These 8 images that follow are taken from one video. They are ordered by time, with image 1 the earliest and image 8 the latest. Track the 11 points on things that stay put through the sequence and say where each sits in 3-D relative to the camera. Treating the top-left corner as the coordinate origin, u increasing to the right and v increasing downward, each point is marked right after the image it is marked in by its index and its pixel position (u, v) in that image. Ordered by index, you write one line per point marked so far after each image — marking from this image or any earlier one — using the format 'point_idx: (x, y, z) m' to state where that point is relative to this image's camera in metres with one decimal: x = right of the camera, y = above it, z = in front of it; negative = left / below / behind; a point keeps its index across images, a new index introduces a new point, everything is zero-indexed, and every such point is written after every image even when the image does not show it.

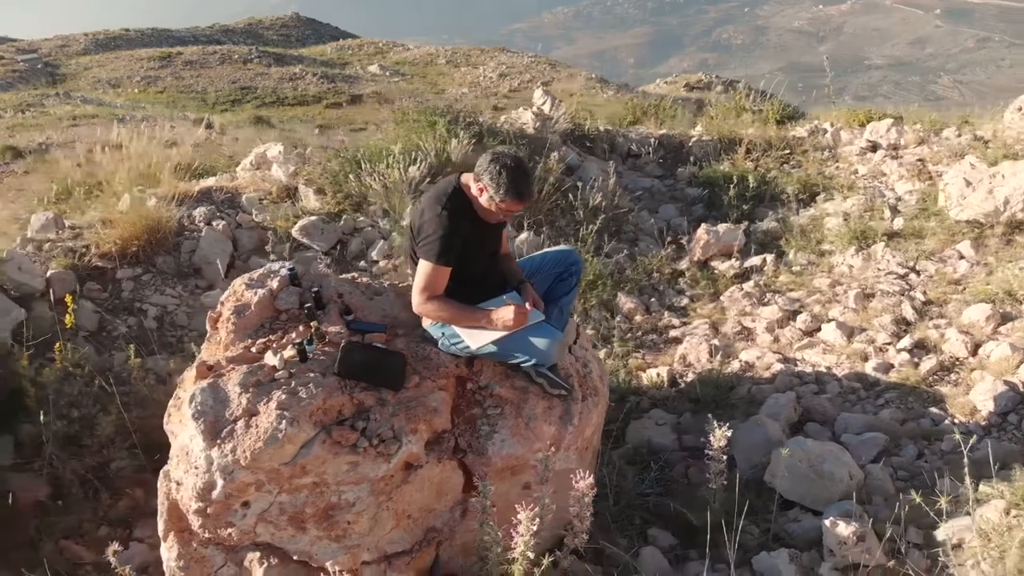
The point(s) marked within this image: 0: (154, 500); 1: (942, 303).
0: (-1.6, -0.9, +3.7) m
1: (+2.1, -0.1, +4.2) m
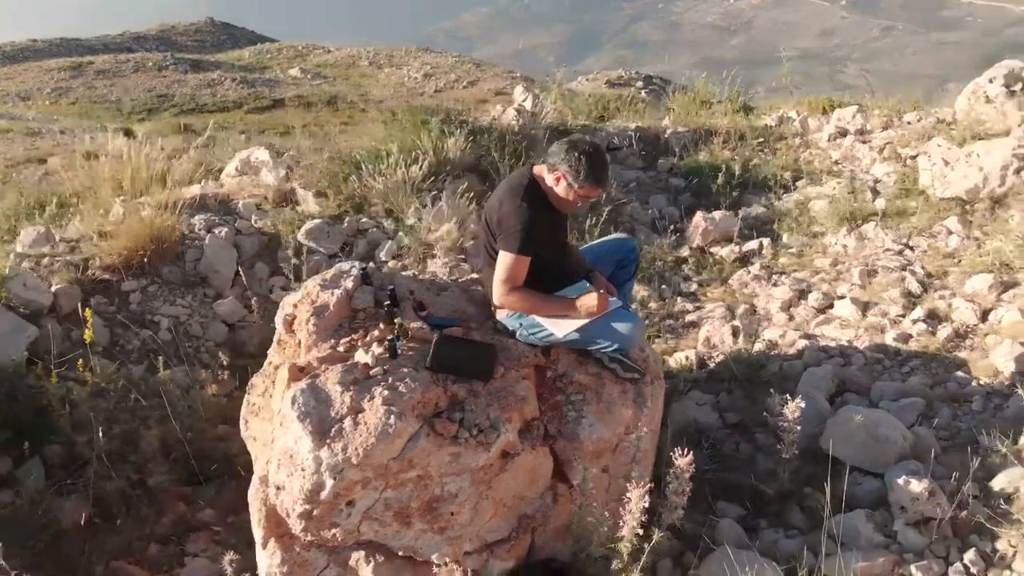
0: (-1.3, -1.0, +3.6) m
1: (+2.3, +0.1, +4.4) m
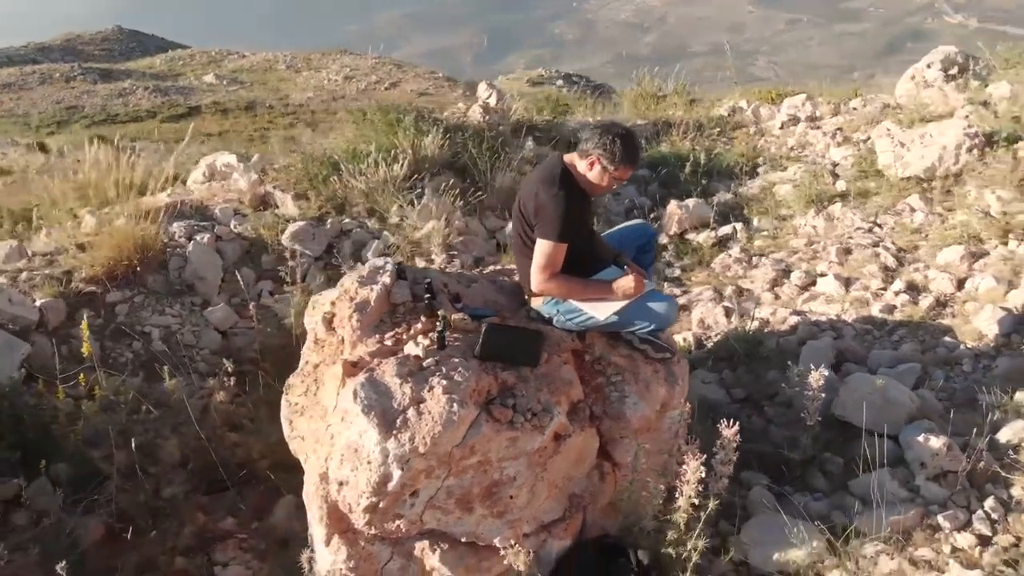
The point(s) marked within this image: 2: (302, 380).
0: (-1.2, -1.0, +3.6) m
1: (+2.2, +0.2, +4.7) m
2: (-0.7, -0.3, +3.0) m
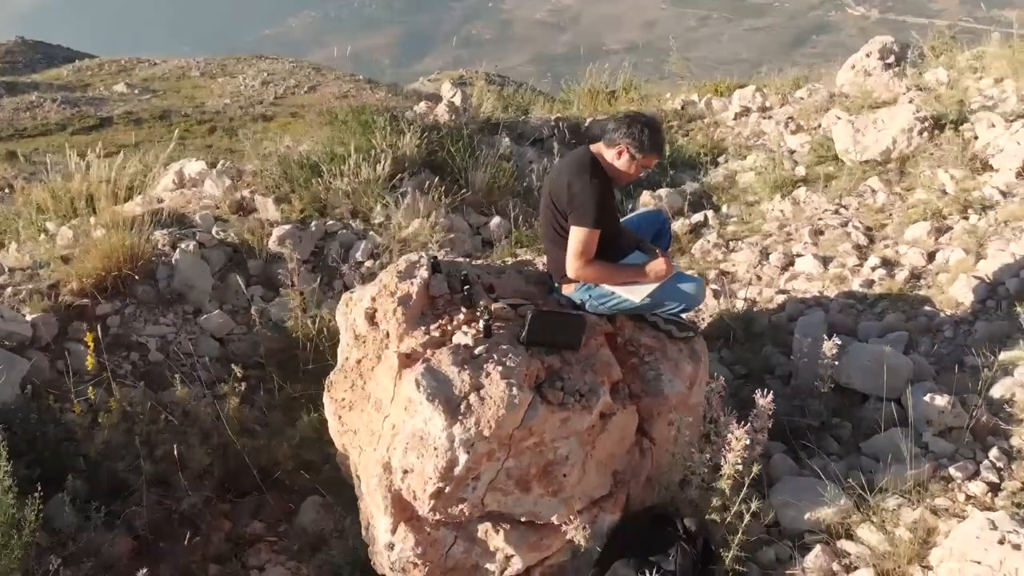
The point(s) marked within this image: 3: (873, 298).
0: (-1.1, -1.0, +3.6) m
1: (+2.2, +0.3, +5.0) m
2: (-0.6, -0.3, +3.0) m
3: (+1.9, 0.0, +4.4) m
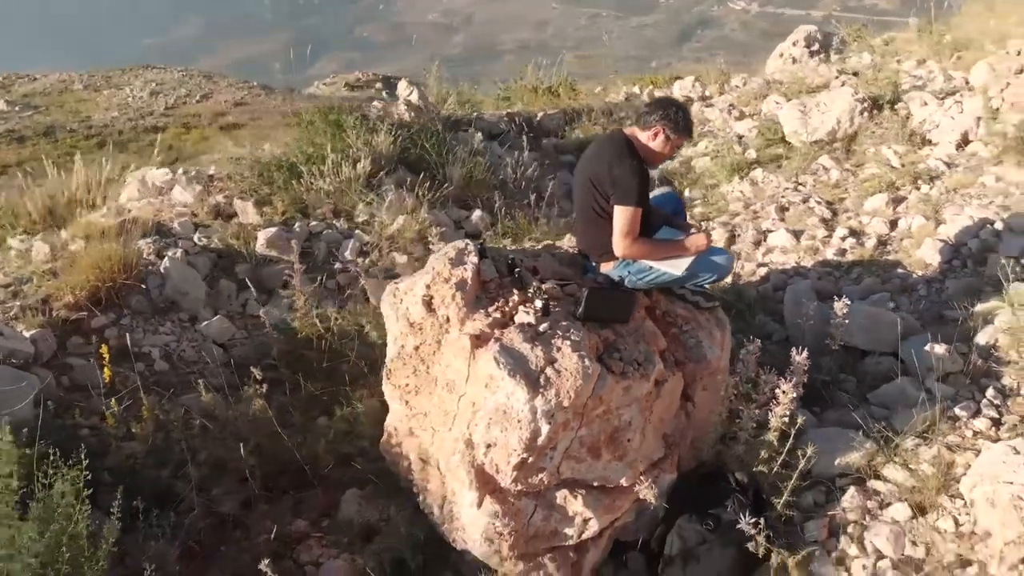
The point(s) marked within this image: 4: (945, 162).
0: (-0.9, -1.0, +3.6) m
1: (+2.1, +0.5, +5.4) m
2: (-0.4, -0.3, +3.1) m
3: (+1.9, +0.1, +4.7) m
4: (+2.7, +0.8, +5.4) m
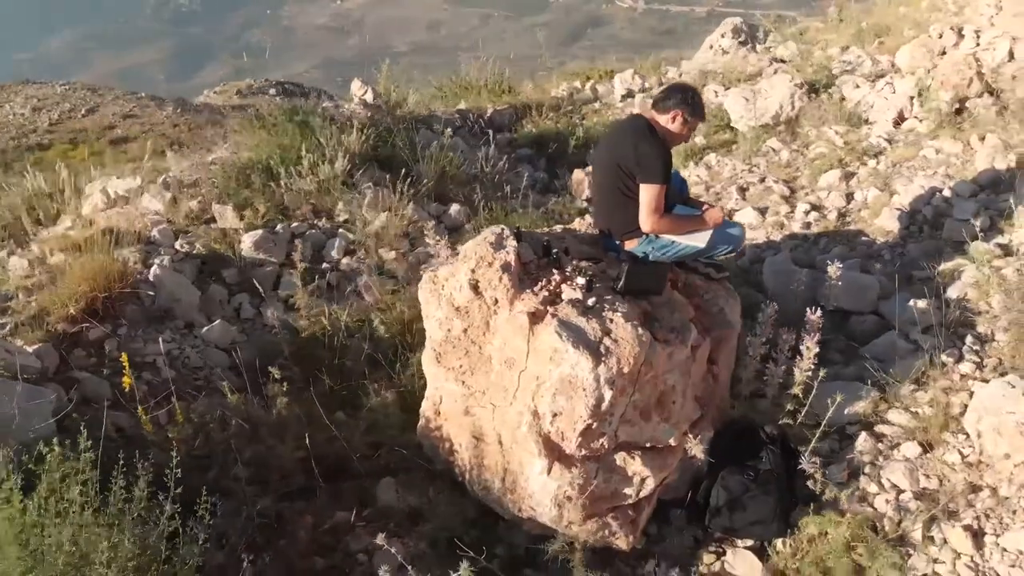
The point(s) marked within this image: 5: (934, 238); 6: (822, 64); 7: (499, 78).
0: (-0.8, -1.0, +3.6) m
1: (+1.9, +0.7, +5.8) m
2: (-0.2, -0.2, +3.2) m
3: (+1.8, +0.3, +5.1) m
4: (+2.6, +1.0, +5.8) m
5: (+2.3, +0.3, +4.7) m
6: (+2.6, +1.9, +7.1) m
7: (-0.1, +2.2, +8.9) m
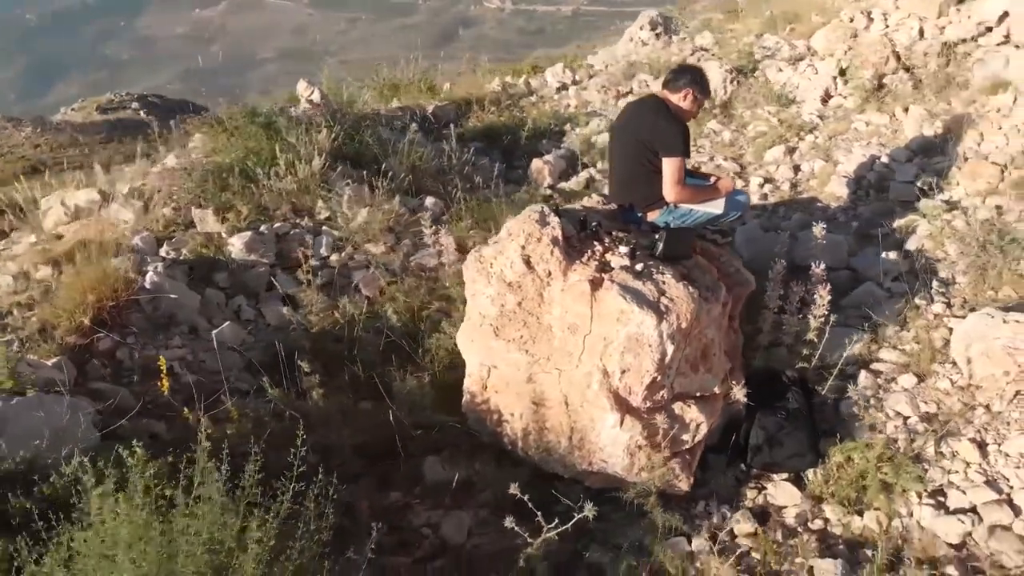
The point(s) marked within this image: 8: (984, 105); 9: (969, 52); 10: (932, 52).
0: (-0.5, -0.9, +3.7) m
1: (+1.7, +1.0, +6.2) m
2: (0.0, -0.1, +3.4) m
3: (+1.7, +0.5, +5.5) m
4: (+2.3, +1.3, +6.4) m
5: (+2.3, +0.5, +5.2) m
6: (+2.1, +2.1, +7.6) m
7: (-0.9, +2.2, +9.1) m
8: (+3.1, +1.2, +5.7) m
9: (+3.3, +1.7, +6.1) m
10: (+3.1, +1.7, +6.3) m
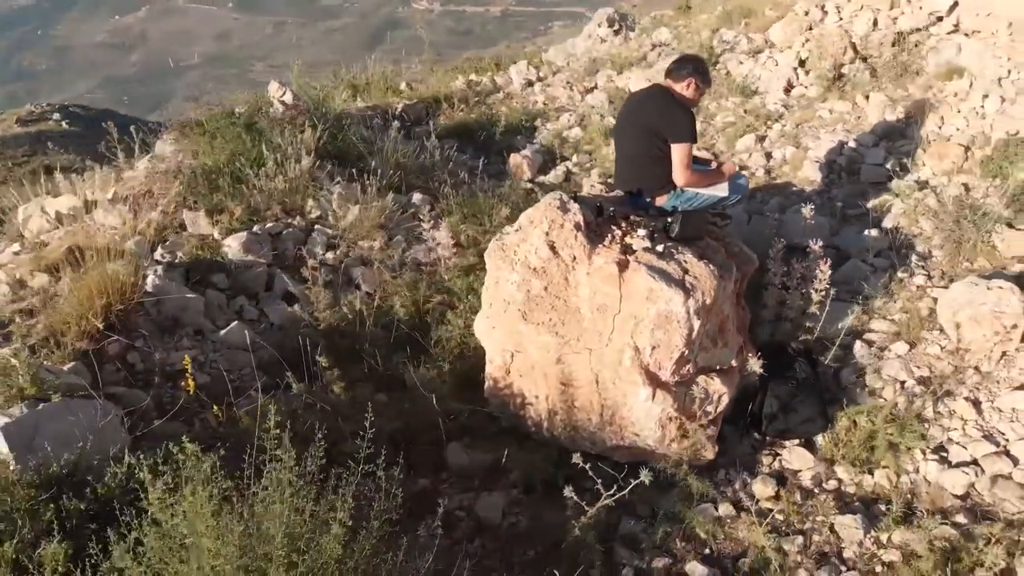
0: (-0.4, -0.9, +3.8) m
1: (+1.5, +1.1, +6.5) m
2: (+0.1, -0.1, +3.5) m
3: (+1.6, +0.7, +5.8) m
4: (+2.1, +1.4, +6.6) m
5: (+2.2, +0.7, +5.5) m
6: (+1.8, +2.3, +7.9) m
7: (-1.3, +2.2, +9.1) m
8: (+3.0, +1.4, +6.0) m
9: (+3.1, +1.9, +6.5) m
10: (+2.9, +1.9, +6.6) m
